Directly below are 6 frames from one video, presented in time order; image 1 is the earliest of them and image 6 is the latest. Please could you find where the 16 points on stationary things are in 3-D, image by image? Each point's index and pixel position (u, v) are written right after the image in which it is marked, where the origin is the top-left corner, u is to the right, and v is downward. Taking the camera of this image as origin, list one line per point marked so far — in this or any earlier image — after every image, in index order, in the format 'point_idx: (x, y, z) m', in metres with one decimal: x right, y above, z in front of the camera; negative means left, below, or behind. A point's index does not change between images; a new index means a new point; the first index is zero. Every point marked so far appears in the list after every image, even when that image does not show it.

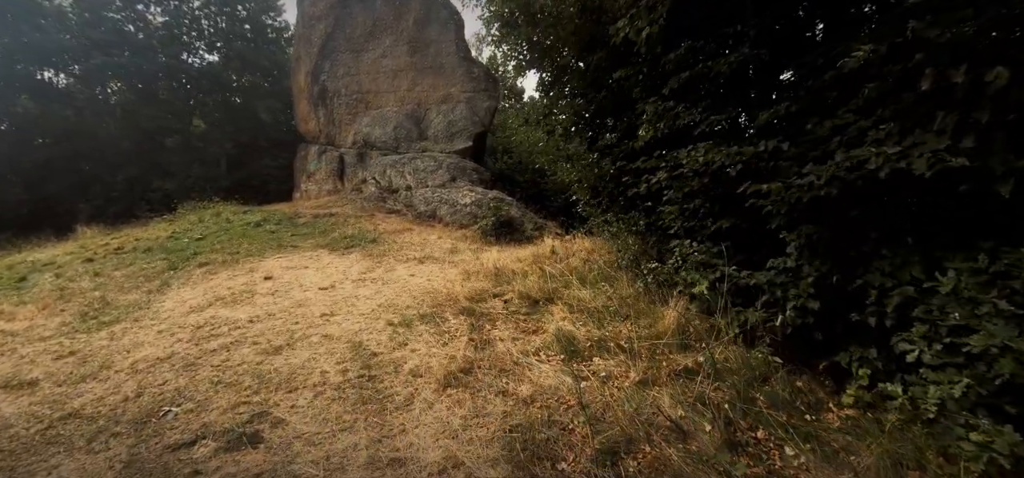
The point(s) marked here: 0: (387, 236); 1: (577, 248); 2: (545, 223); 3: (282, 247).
0: (-2.4, +0.1, +9.3) m
1: (+1.1, -0.2, +7.7) m
2: (+0.7, +0.4, +10.9) m
3: (-4.2, -0.1, +8.8) m
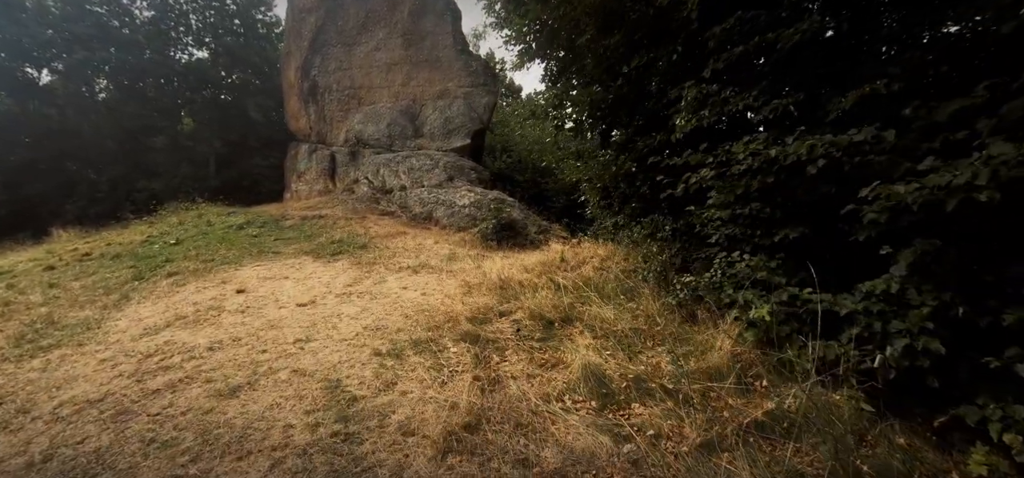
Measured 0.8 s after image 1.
0: (-2.3, 0.0, +8.5) m
1: (+1.1, -0.3, +7.0) m
2: (+0.7, +0.3, +10.1) m
3: (-4.2, -0.2, +8.0) m
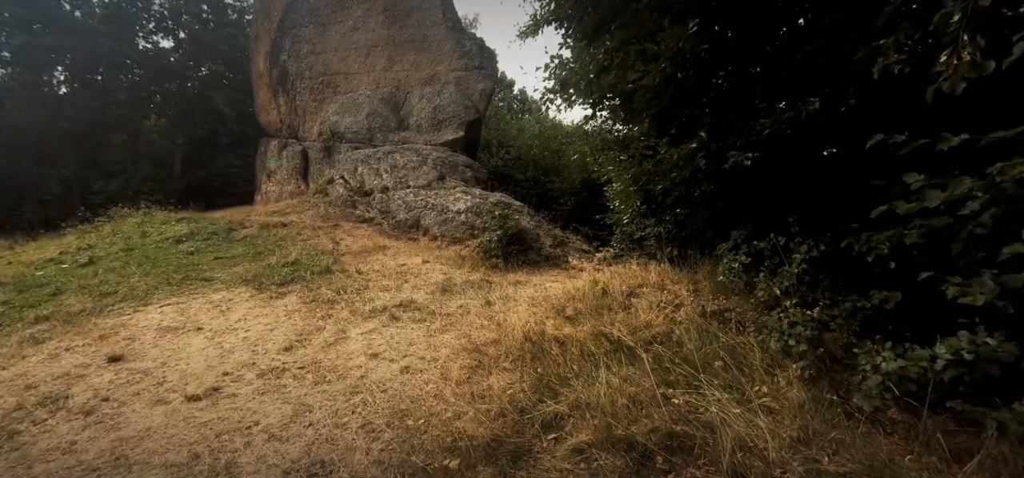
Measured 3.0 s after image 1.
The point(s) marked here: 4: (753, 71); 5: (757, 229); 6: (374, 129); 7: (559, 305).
0: (-2.2, -0.3, +6.4) m
1: (+1.3, -0.5, +4.9) m
2: (+0.9, +0.1, +8.1) m
3: (-4.0, -0.5, +5.9) m
4: (+1.8, +1.2, +3.5) m
5: (+2.1, +0.1, +4.2) m
6: (-3.6, +2.9, +12.6) m
7: (+0.4, -0.6, +4.6) m
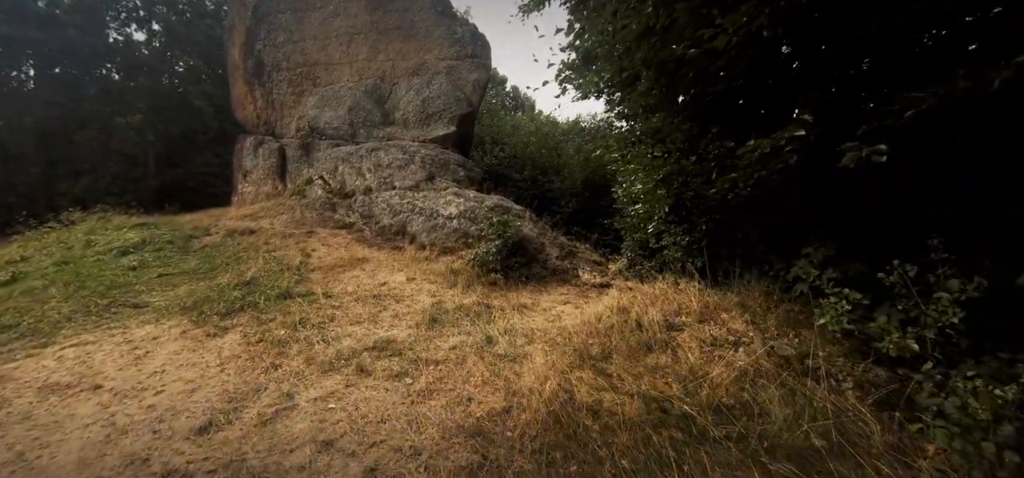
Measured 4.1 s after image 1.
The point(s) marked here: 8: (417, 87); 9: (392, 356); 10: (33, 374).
0: (-2.1, -0.5, +5.3) m
1: (+1.4, -0.7, +3.9) m
2: (+0.9, -0.1, +7.0) m
3: (-3.9, -0.7, +4.7) m
4: (+1.8, +1.1, +2.5) m
5: (+2.2, 0.0, +3.2) m
6: (-3.7, +2.7, +11.4) m
7: (+0.5, -0.8, +3.5) m
8: (-2.2, +3.6, +11.3) m
9: (-0.8, -0.8, +3.3) m
10: (-3.3, -0.9, +3.3) m
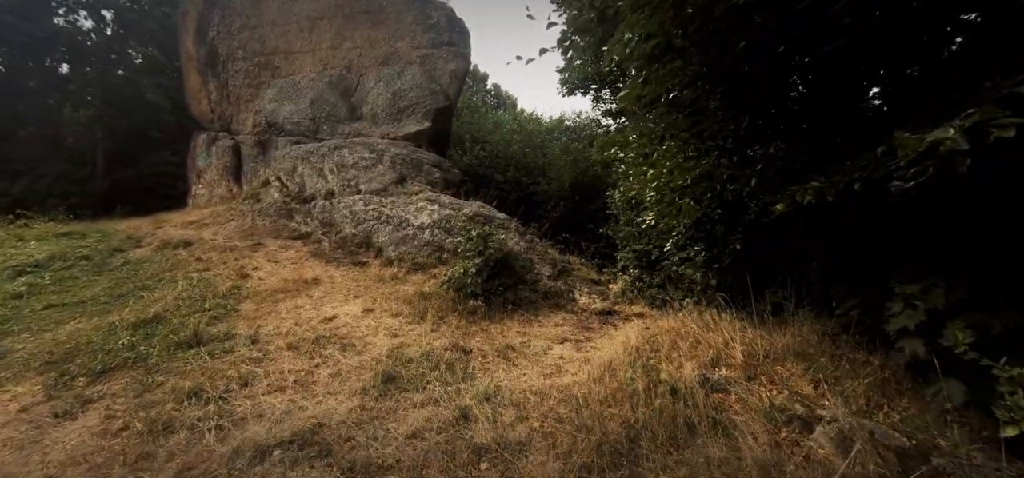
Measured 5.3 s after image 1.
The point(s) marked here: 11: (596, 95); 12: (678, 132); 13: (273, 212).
0: (-2.3, -0.6, +4.1) m
1: (+1.3, -0.8, +2.9) m
2: (+0.7, -0.3, +6.0) m
3: (-4.0, -0.9, +3.5) m
4: (+1.8, +0.9, +1.4) m
5: (+2.1, -0.2, +2.2) m
6: (-4.1, +2.5, +10.2) m
7: (+0.4, -1.0, +2.5) m
8: (-2.6, +3.4, +10.1) m
9: (-0.9, -1.0, +2.2) m
10: (-3.4, -1.1, +2.1) m
11: (+1.9, +3.2, +10.8) m
12: (+1.4, +0.8, +3.6) m
13: (-4.2, +0.5, +8.5) m
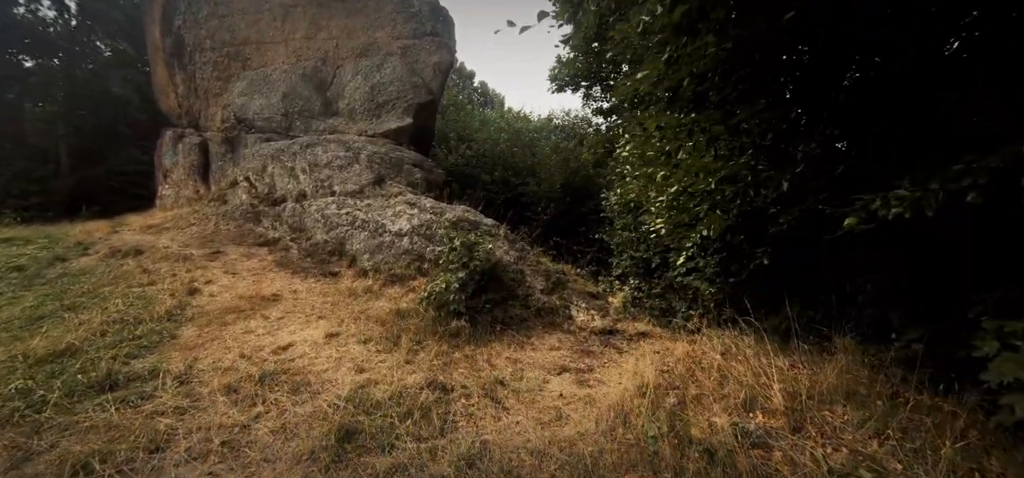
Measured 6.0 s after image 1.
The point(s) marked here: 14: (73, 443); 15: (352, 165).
0: (-2.4, -0.7, +3.5) m
1: (+1.3, -0.9, +2.3) m
2: (+0.5, -0.4, +5.4) m
3: (-4.1, -1.0, +2.8) m
4: (+1.8, +0.8, +0.9) m
5: (+2.1, -0.3, +1.6) m
6: (-4.3, +2.5, +9.5) m
7: (+0.4, -1.0, +1.9) m
8: (-2.9, +3.3, +9.5) m
9: (-0.9, -1.1, +1.6) m
10: (-3.4, -1.2, +1.4) m
11: (+1.6, +3.1, +10.2) m
12: (+1.3, +0.7, +3.1) m
13: (-4.4, +0.4, +7.8) m
14: (-2.1, -1.0, +2.3) m
15: (-2.6, +1.2, +7.7) m
